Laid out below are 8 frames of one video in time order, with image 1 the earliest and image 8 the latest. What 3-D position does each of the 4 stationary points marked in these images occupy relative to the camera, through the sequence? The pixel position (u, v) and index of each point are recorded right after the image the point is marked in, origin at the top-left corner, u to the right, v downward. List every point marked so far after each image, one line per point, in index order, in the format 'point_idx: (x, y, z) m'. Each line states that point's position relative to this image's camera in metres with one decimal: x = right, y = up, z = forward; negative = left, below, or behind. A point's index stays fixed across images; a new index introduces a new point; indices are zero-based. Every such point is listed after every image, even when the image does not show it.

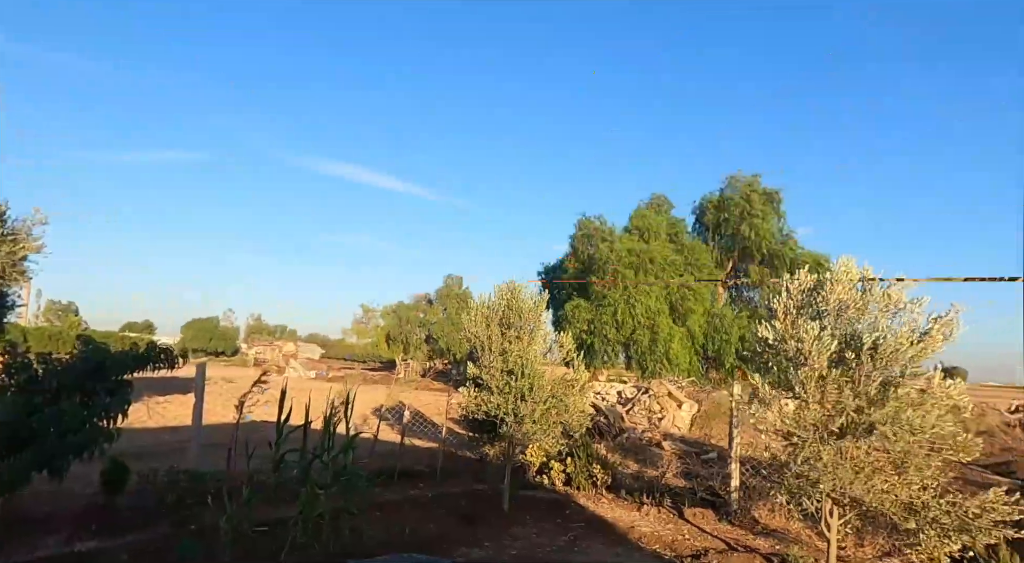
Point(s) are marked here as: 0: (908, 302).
0: (+4.1, -0.2, +6.6) m
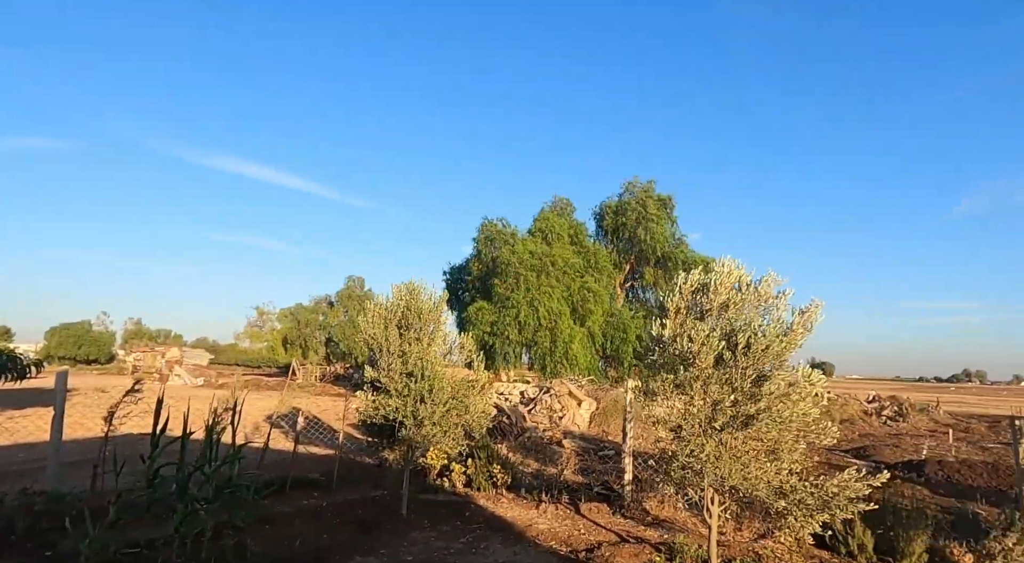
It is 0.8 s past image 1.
0: (+3.0, -0.2, +7.1) m
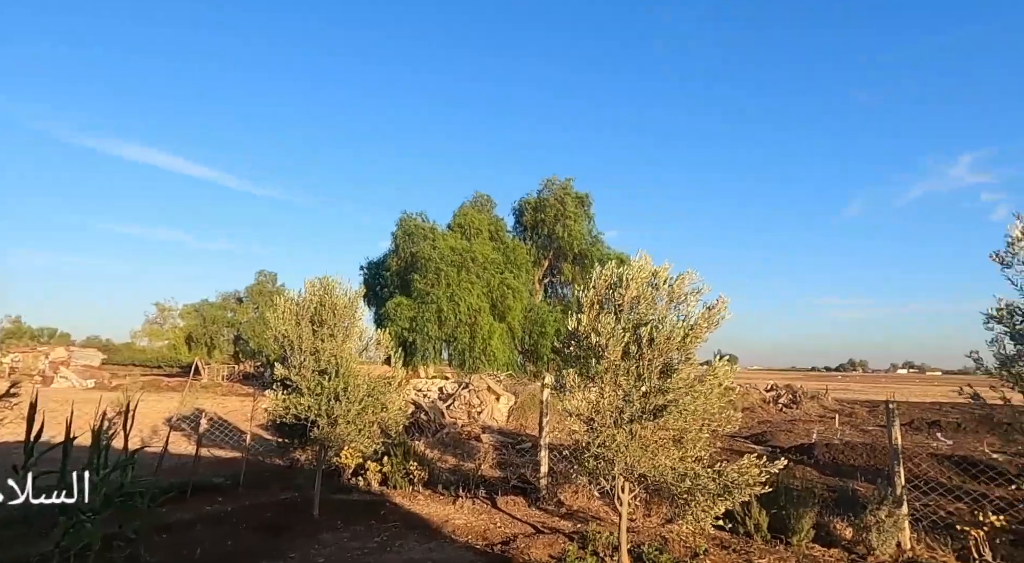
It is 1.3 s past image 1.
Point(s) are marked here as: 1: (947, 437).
0: (+2.0, -0.2, +7.4) m
1: (+13.2, -4.8, +19.4) m
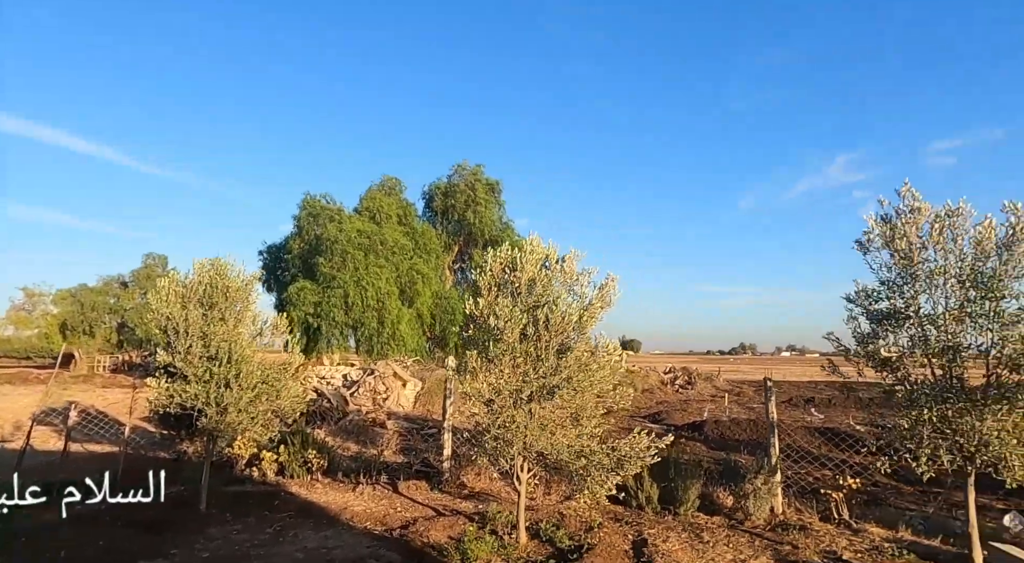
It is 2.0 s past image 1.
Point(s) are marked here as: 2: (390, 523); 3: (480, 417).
0: (+0.8, 0.0, +7.6) m
1: (+10.2, -4.3, +21.1) m
2: (-1.5, -3.0, +8.0) m
3: (-0.4, -1.6, +7.6) m
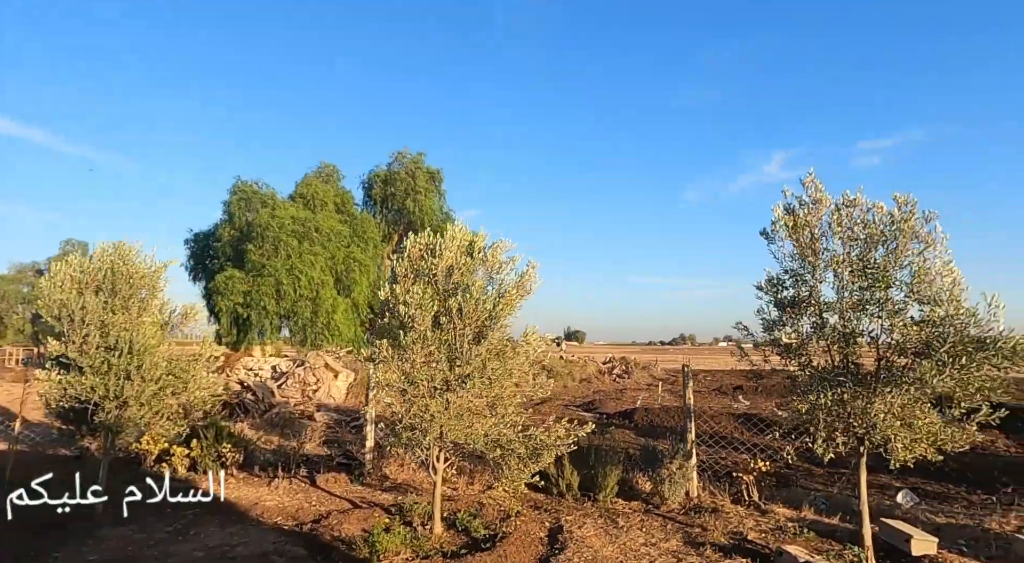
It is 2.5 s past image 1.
0: (-0.2, +0.2, +7.6) m
1: (+8.0, -4.0, +21.9) m
2: (-2.6, -2.9, +7.8) m
3: (-1.4, -1.5, +7.5) m
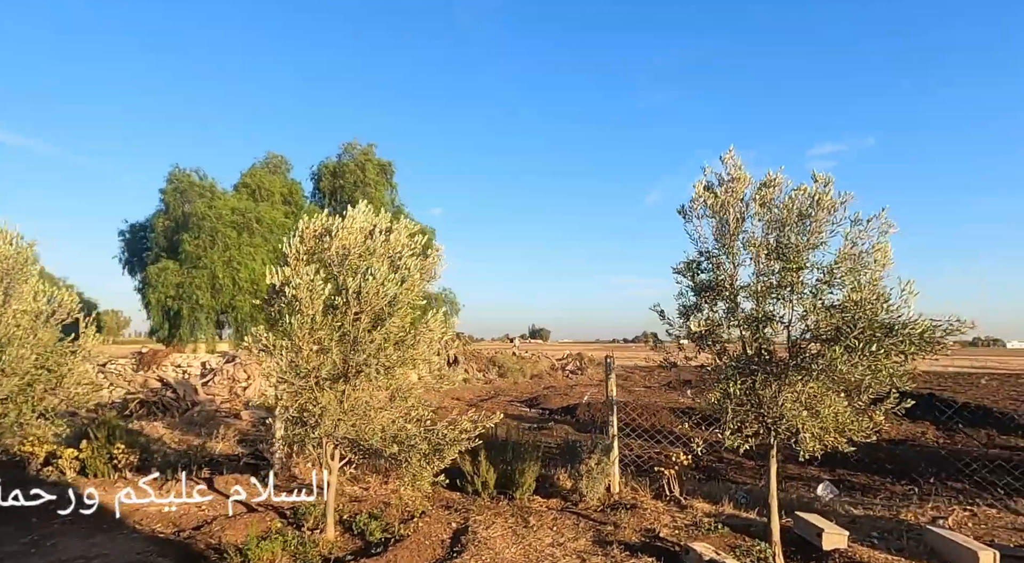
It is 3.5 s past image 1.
0: (-1.2, +0.4, +7.0) m
1: (+6.1, -3.8, +21.8) m
2: (-3.7, -2.7, +7.1) m
3: (-2.5, -1.3, +6.9) m
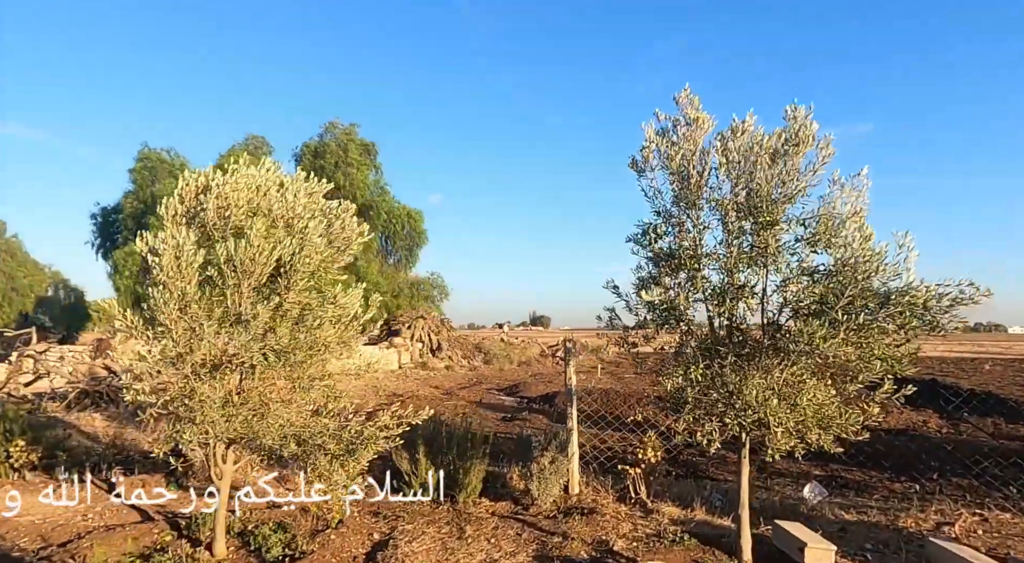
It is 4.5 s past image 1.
0: (-1.9, +0.7, +5.9) m
1: (+5.5, -3.2, +20.8) m
2: (-4.3, -2.4, +6.0) m
3: (-3.1, -1.0, +5.8) m
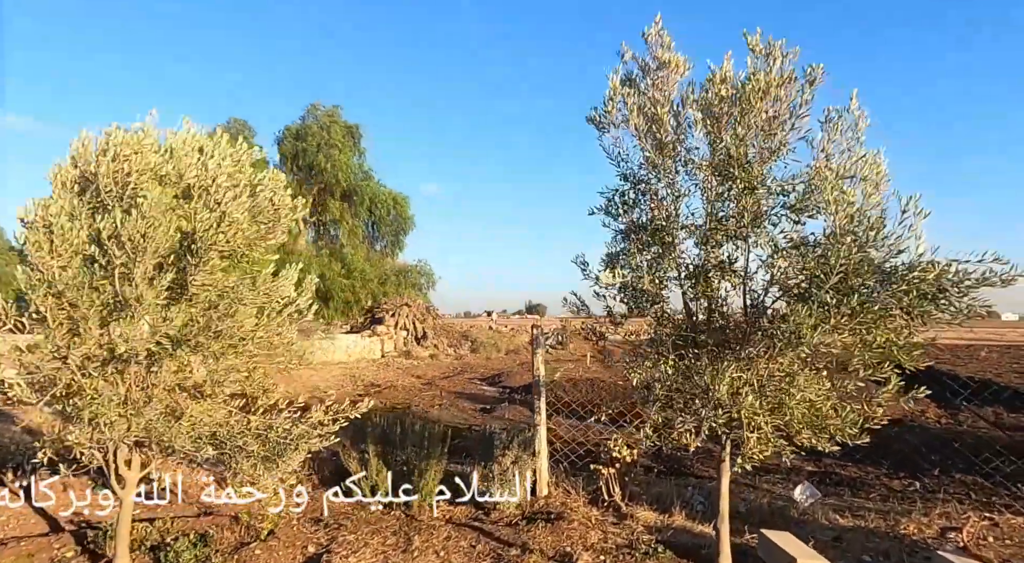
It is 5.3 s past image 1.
0: (-2.3, +0.8, +5.1) m
1: (+4.9, -2.7, +20.1) m
2: (-4.7, -2.2, +5.3) m
3: (-3.6, -0.8, +5.0) m
